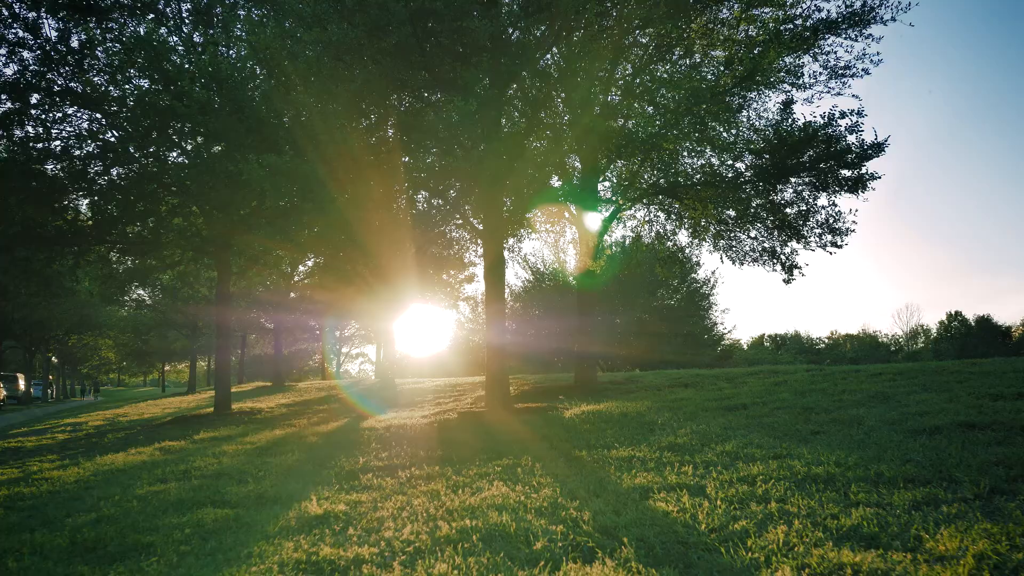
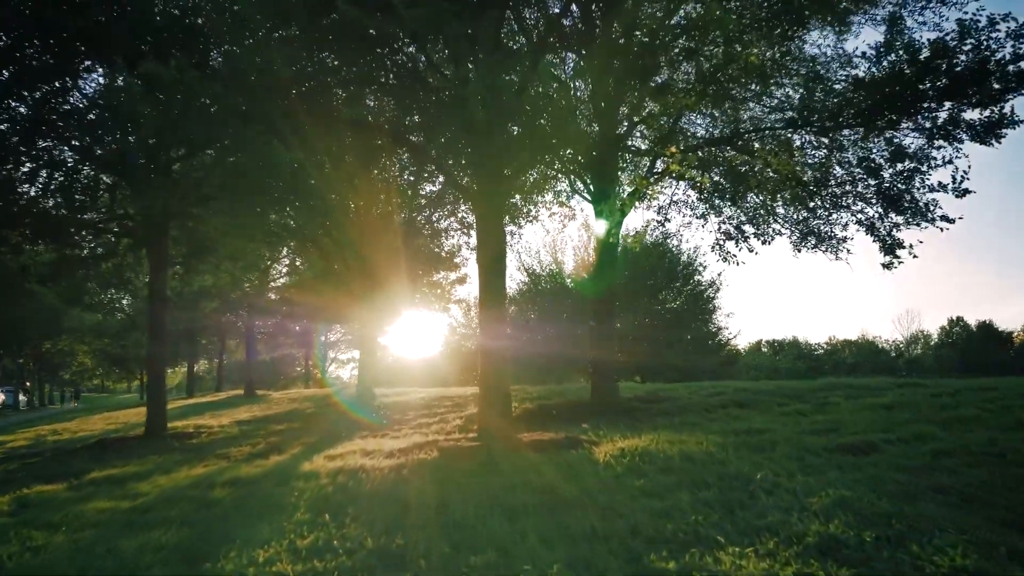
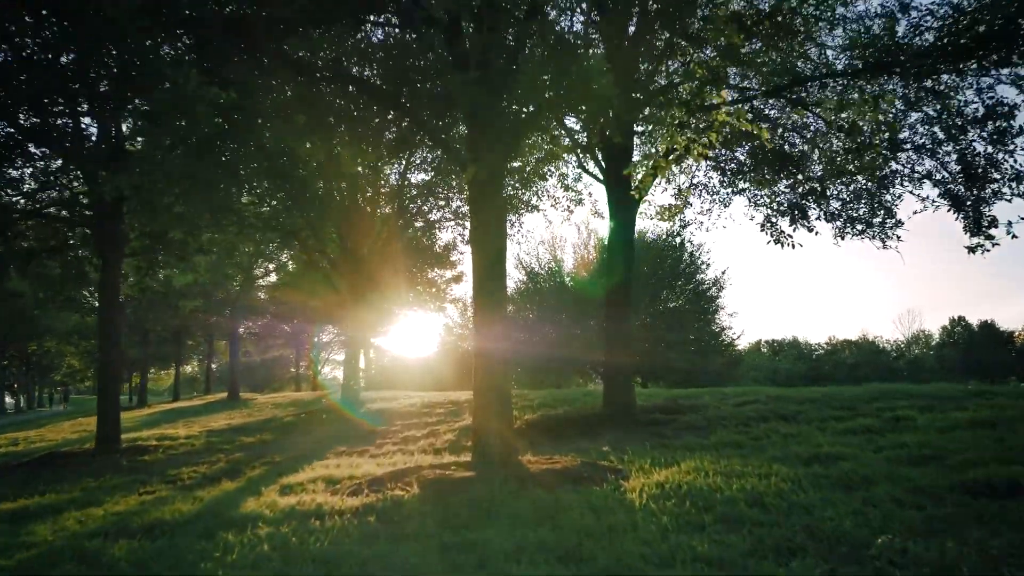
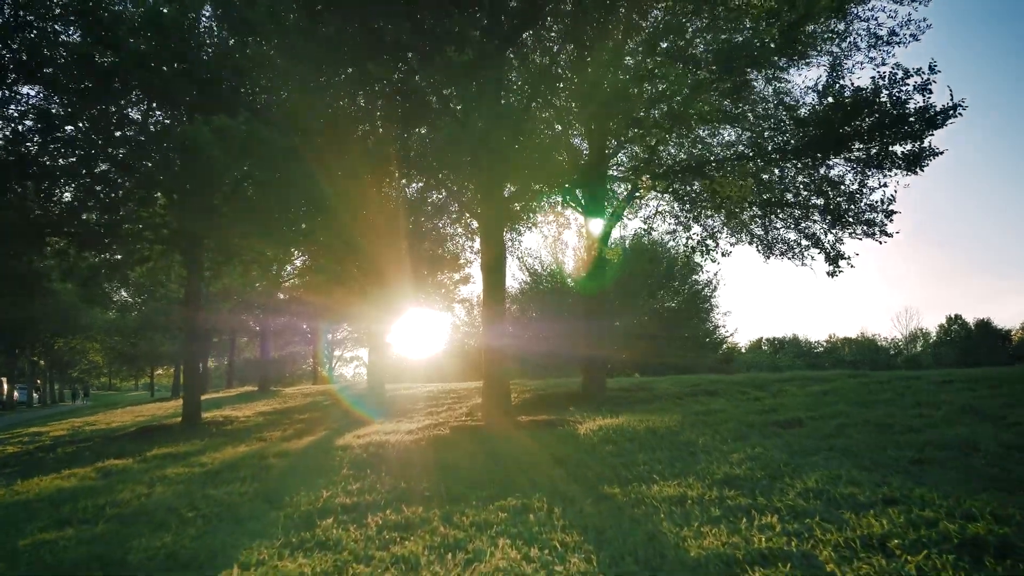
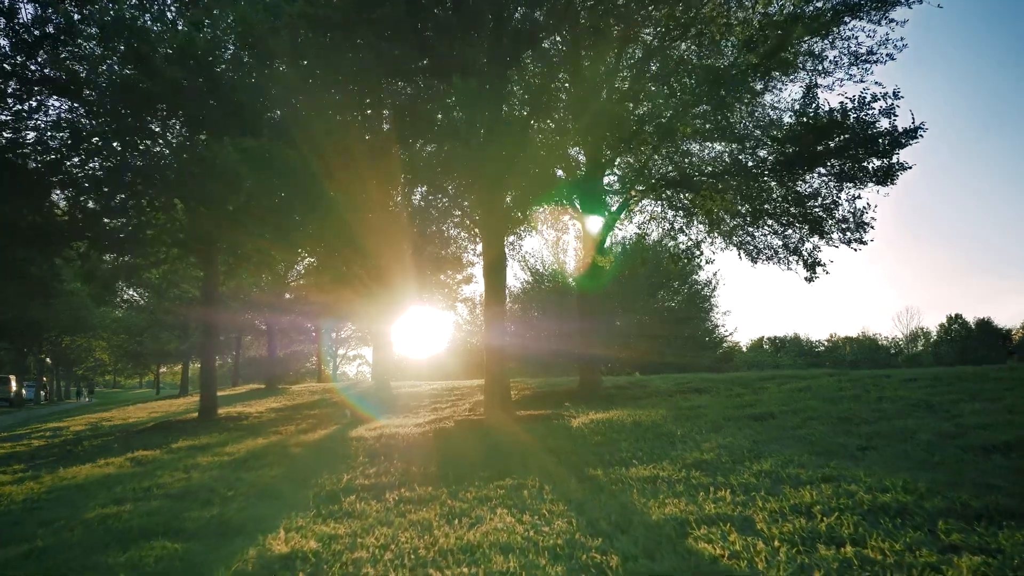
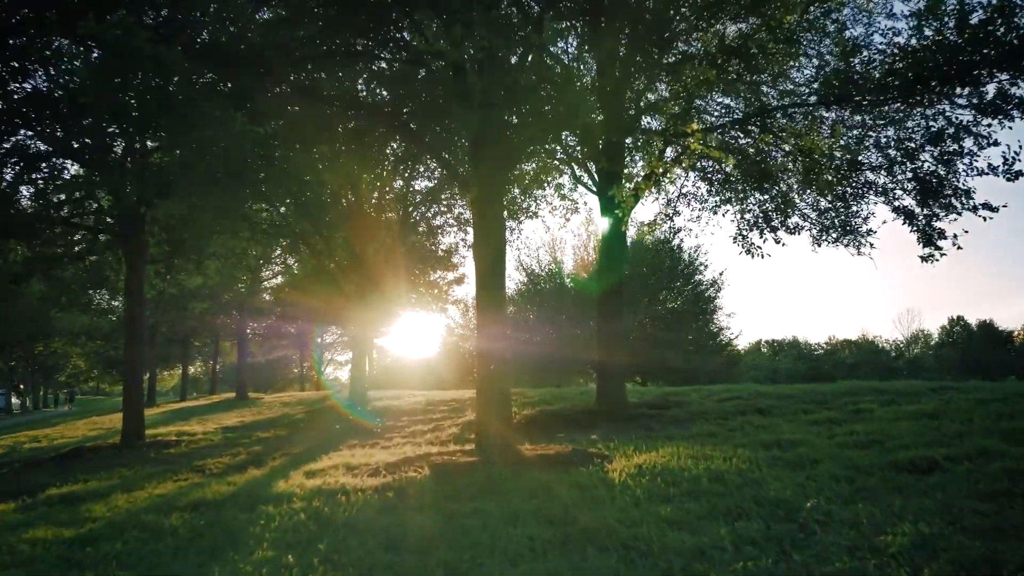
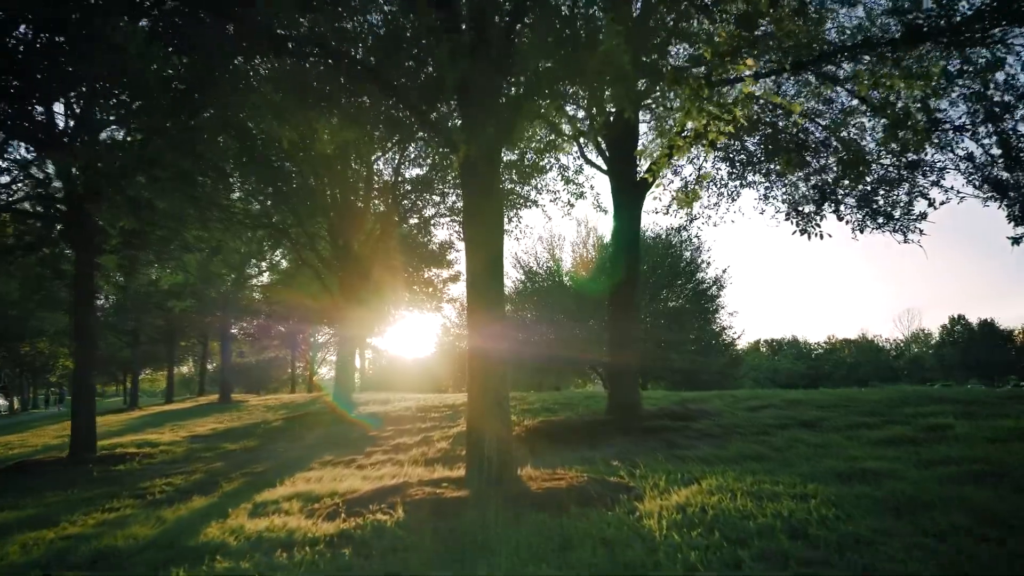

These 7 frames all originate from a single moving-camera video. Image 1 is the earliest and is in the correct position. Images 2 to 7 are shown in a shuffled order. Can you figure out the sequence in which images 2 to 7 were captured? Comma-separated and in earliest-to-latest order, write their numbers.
5, 4, 2, 6, 3, 7
